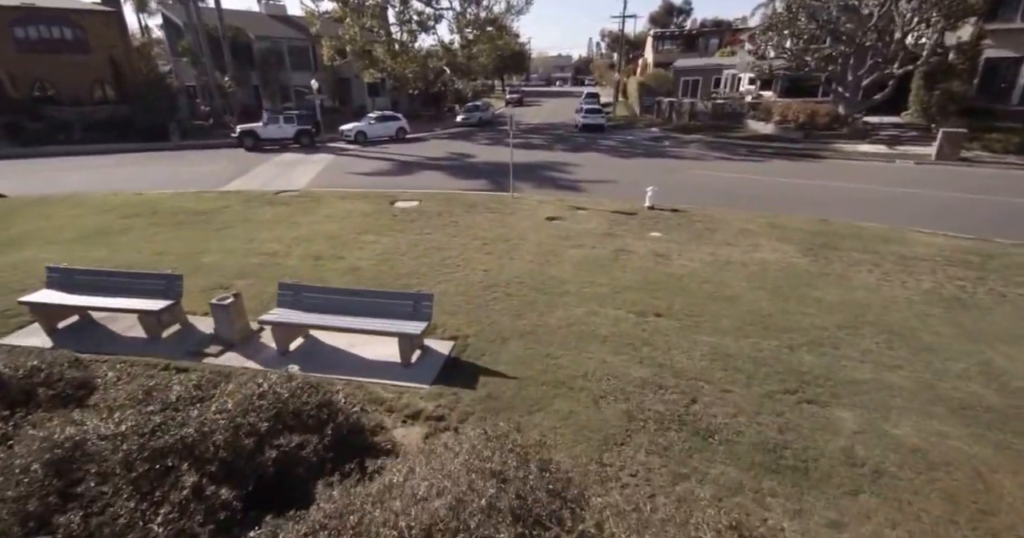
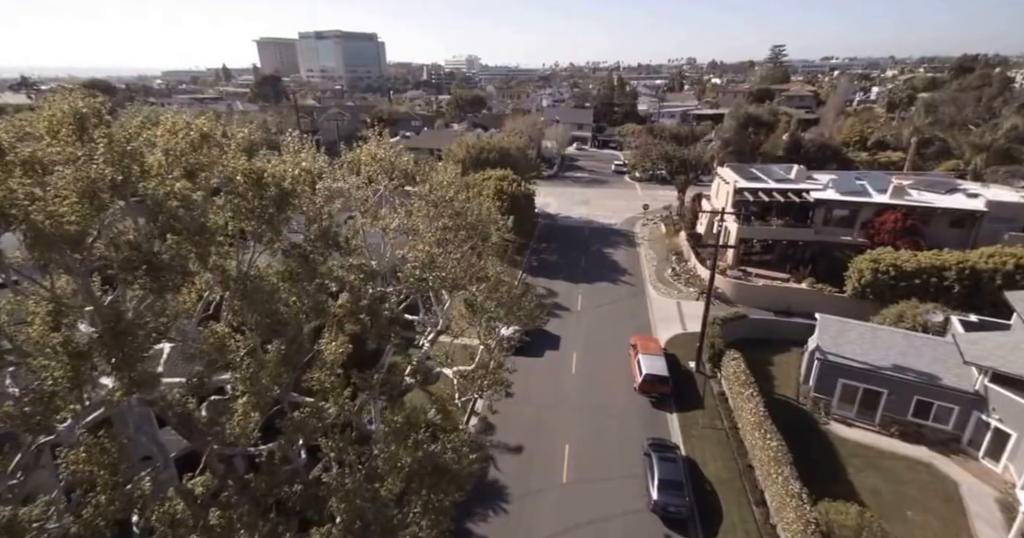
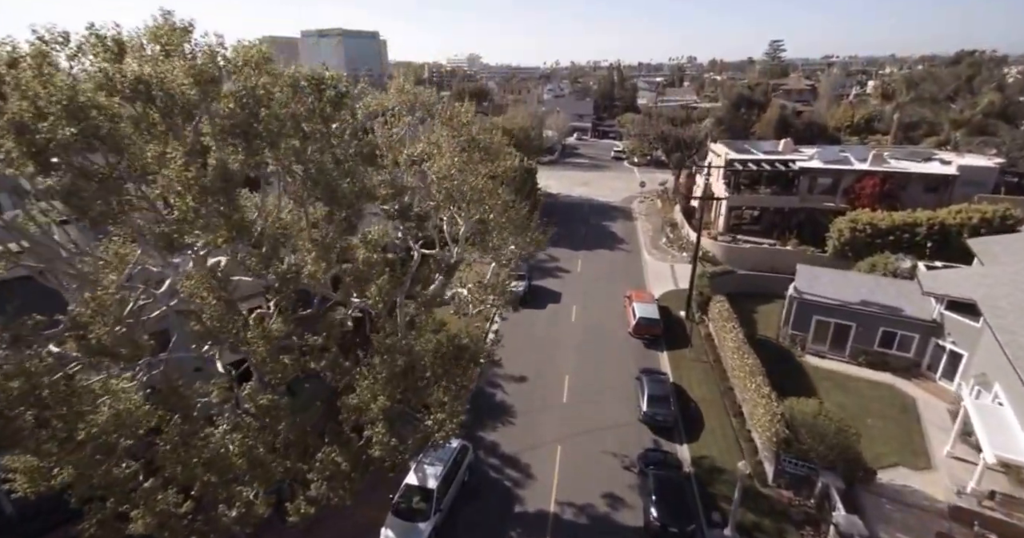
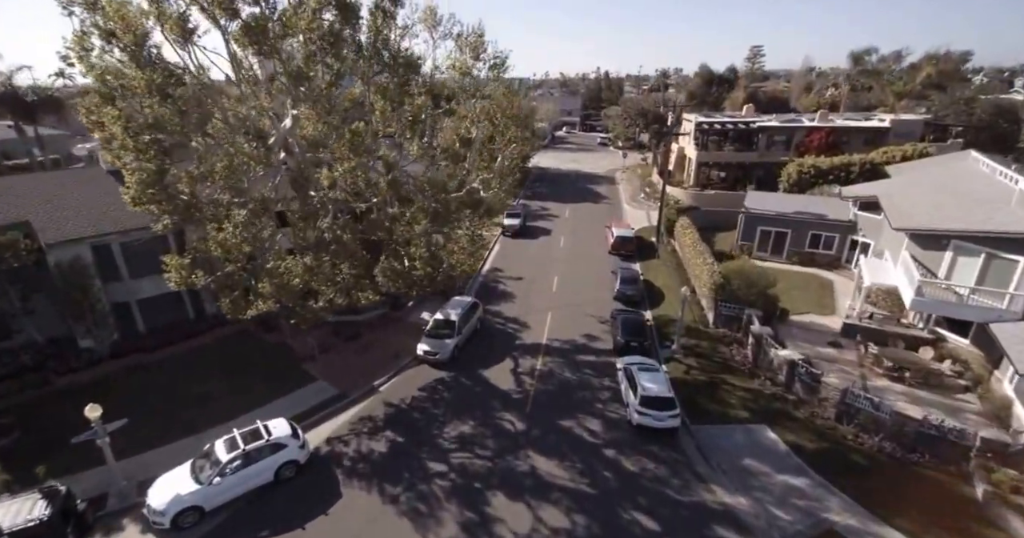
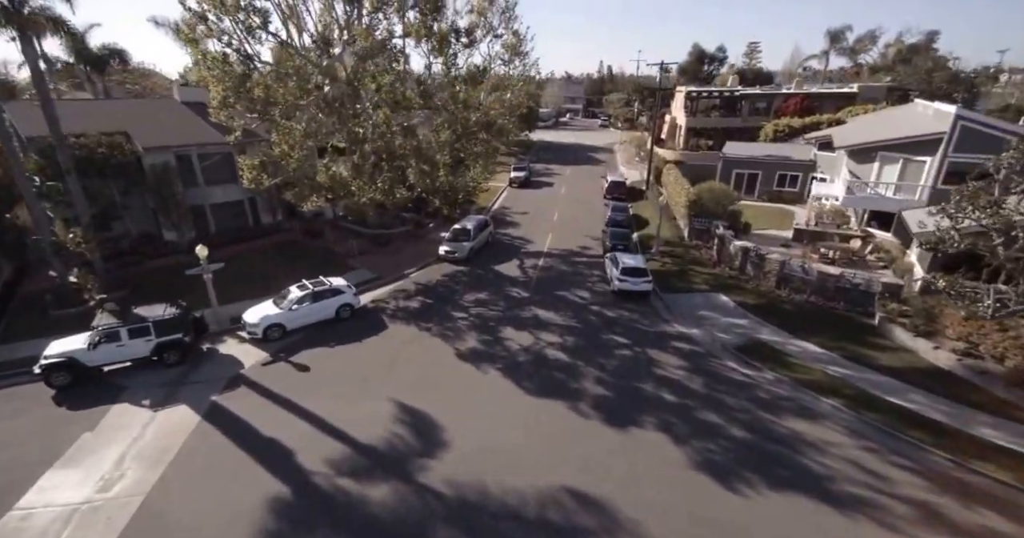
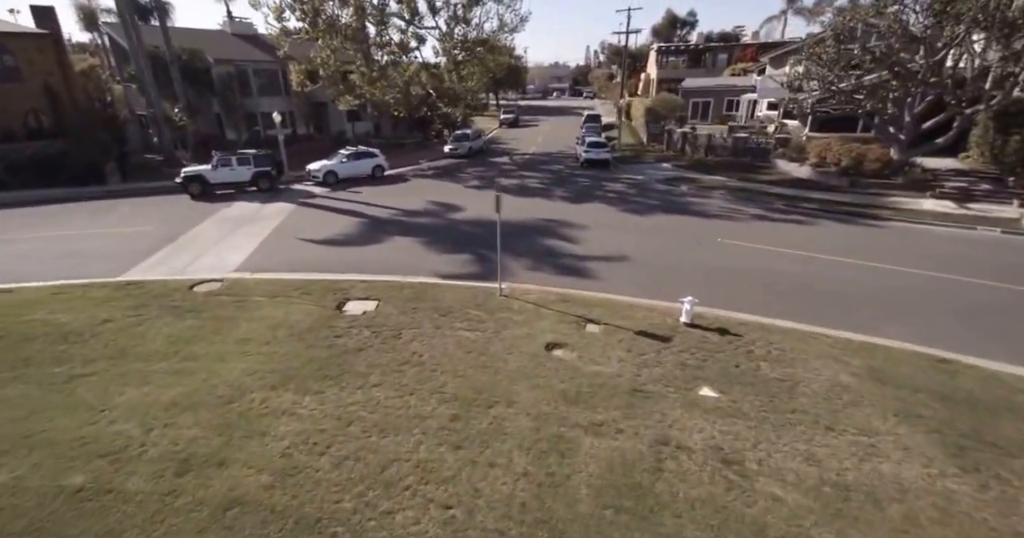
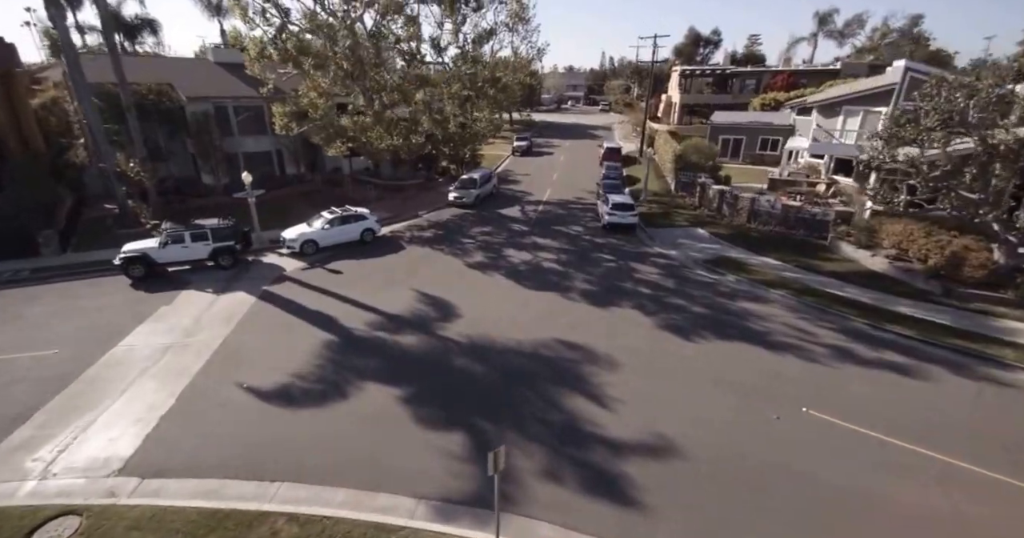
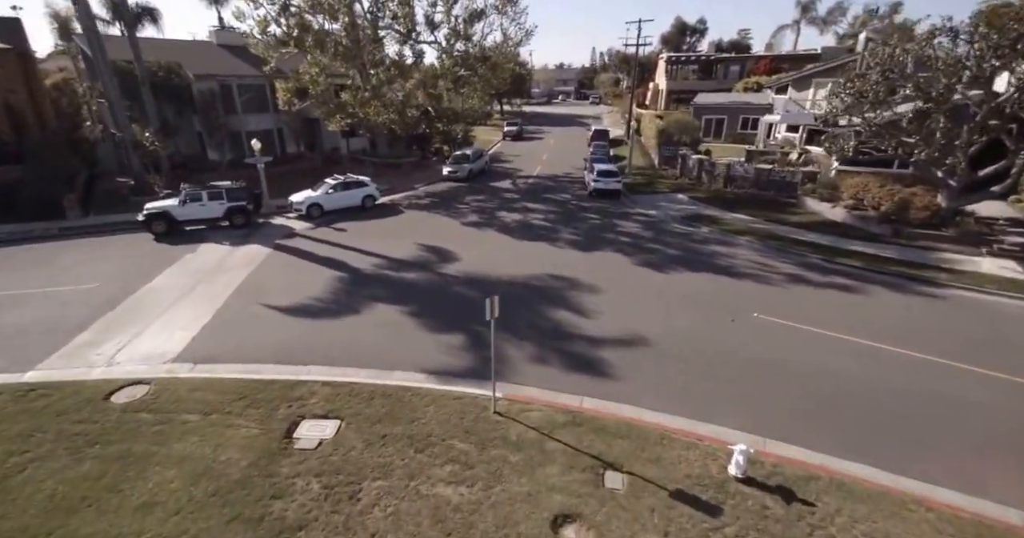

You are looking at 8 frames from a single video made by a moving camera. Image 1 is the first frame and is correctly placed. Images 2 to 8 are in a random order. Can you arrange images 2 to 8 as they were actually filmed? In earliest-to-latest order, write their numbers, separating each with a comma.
6, 8, 7, 5, 4, 3, 2
